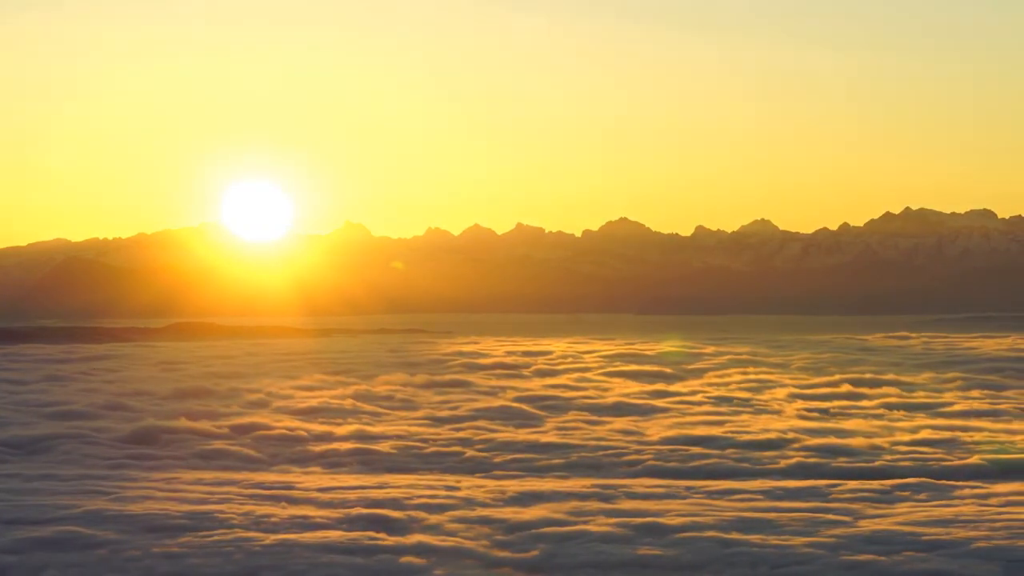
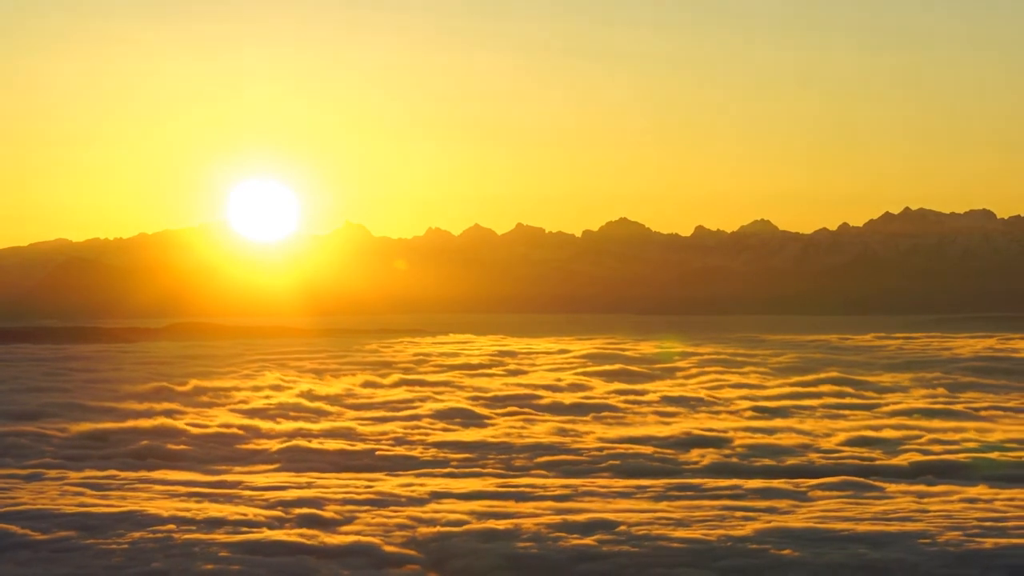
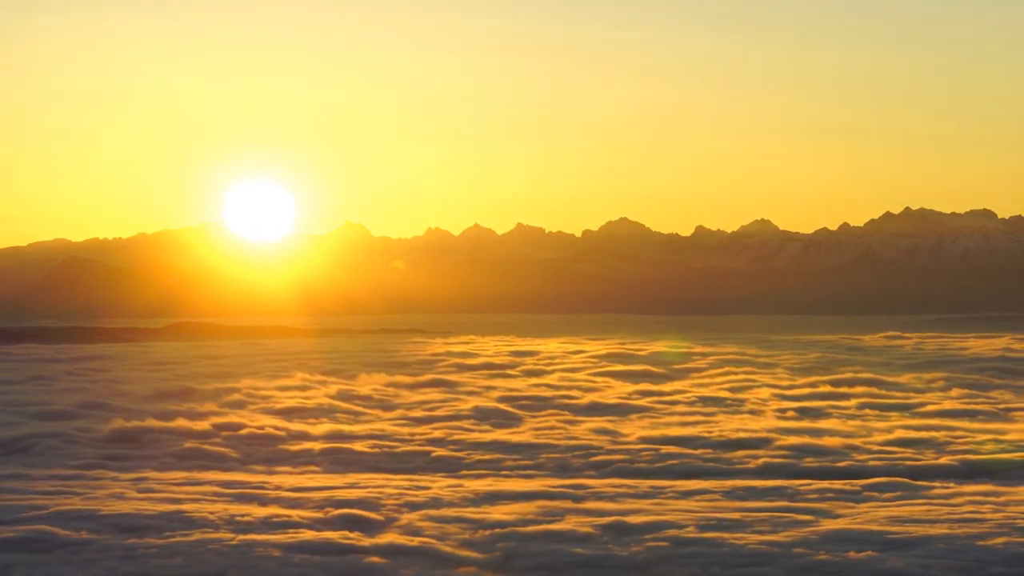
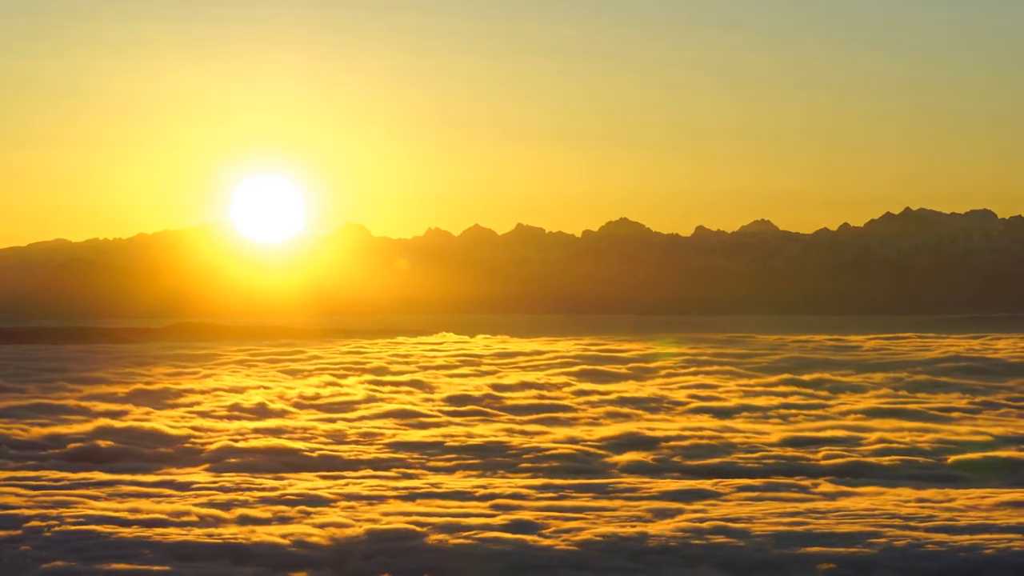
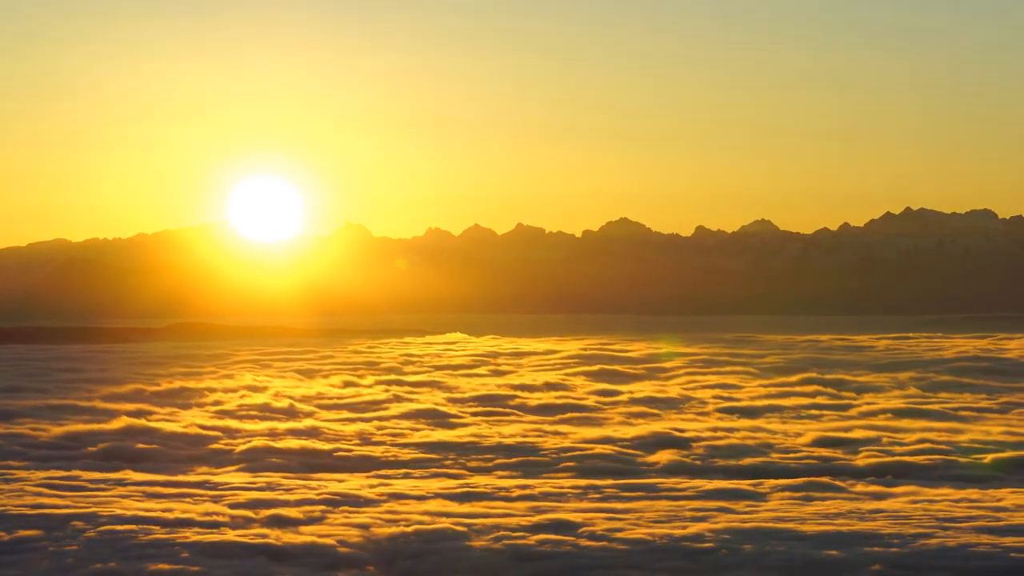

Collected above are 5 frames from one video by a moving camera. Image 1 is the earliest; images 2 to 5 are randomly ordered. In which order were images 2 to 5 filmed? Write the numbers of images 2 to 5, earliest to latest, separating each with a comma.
3, 2, 5, 4
